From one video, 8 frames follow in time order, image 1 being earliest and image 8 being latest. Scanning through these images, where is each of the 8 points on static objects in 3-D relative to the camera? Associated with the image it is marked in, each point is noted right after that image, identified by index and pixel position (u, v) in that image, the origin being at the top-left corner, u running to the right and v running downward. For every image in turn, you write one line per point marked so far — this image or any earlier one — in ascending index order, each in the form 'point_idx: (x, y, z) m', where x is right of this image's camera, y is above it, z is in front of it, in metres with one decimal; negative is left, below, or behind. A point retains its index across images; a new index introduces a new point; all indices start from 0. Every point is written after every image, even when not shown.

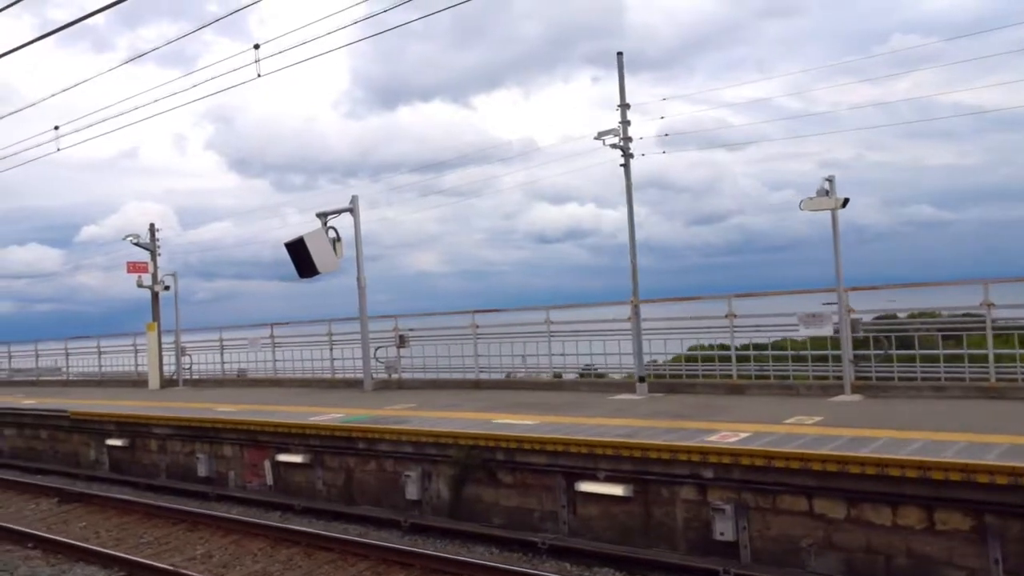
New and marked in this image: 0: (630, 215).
0: (+2.0, +1.2, +13.4) m
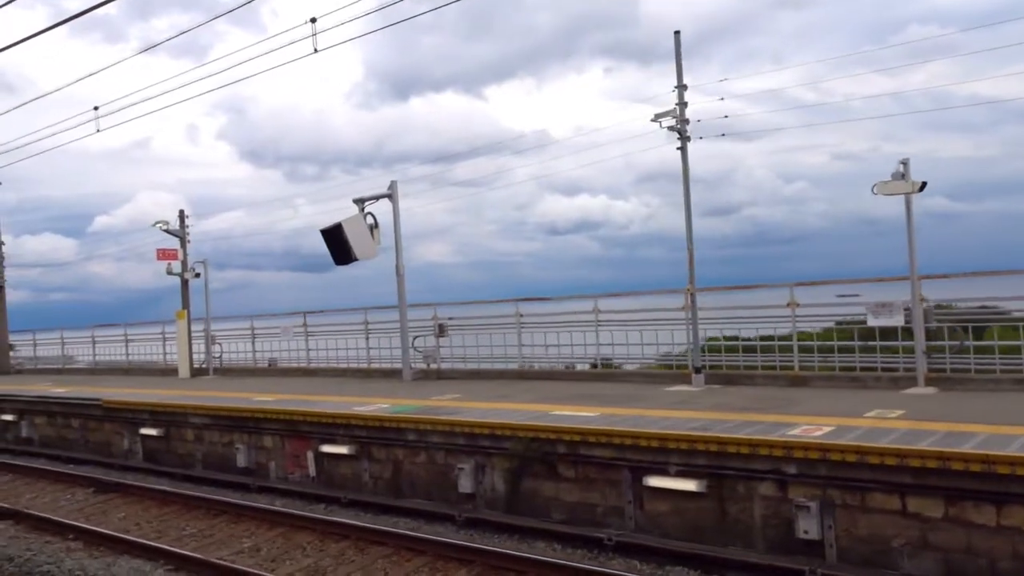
0: (+2.8, +1.4, +12.9) m
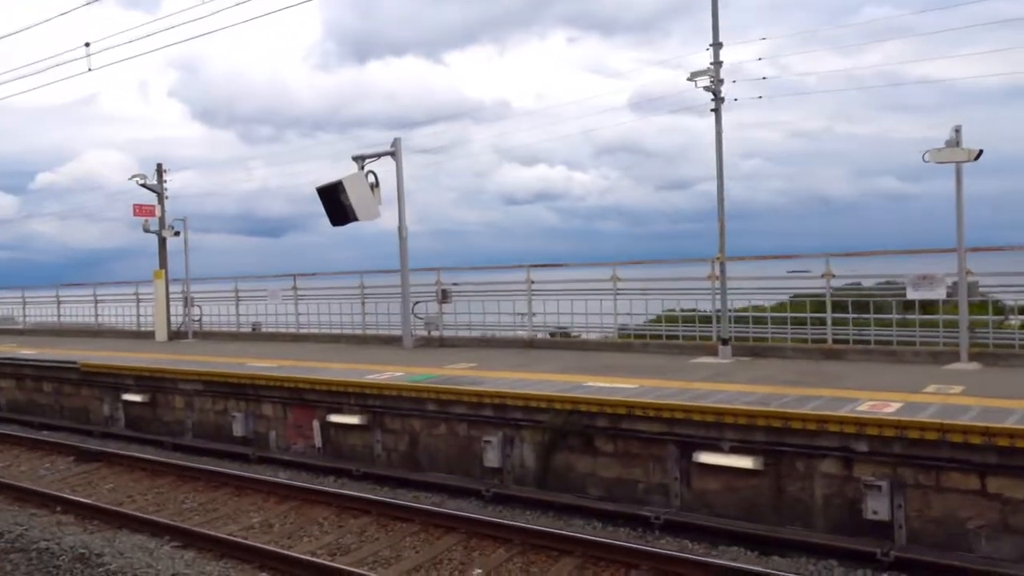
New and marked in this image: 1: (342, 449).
0: (+3.2, +1.9, +12.4) m
1: (-2.6, -2.4, +12.2) m
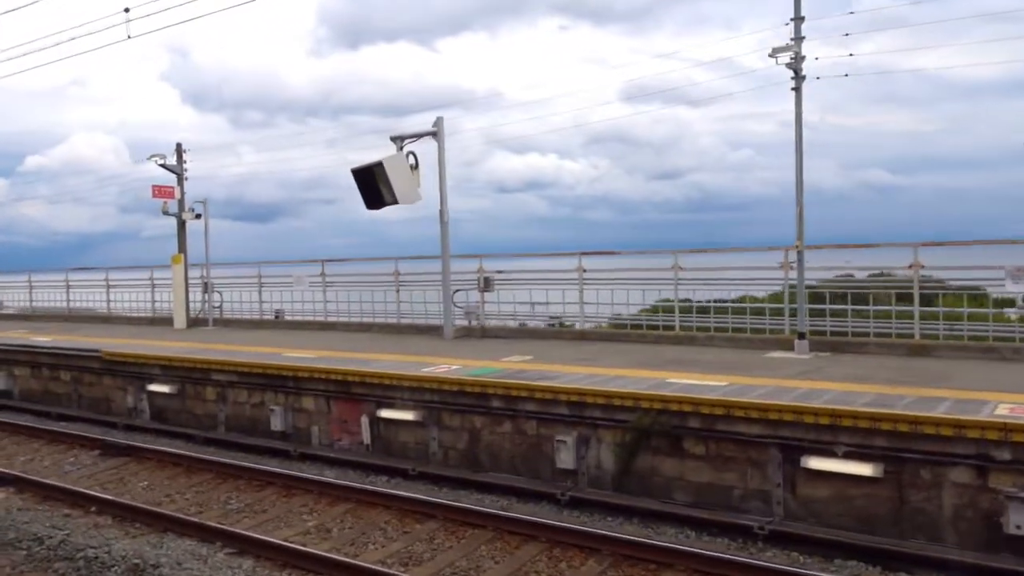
0: (+4.1, +2.0, +11.6) m
1: (-1.7, -2.2, +11.5) m
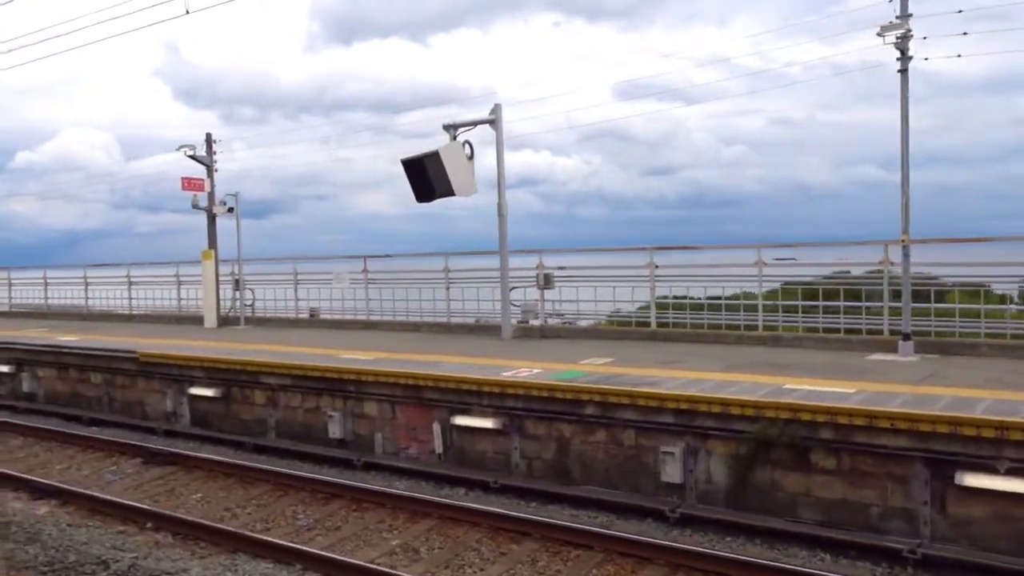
0: (+5.2, +2.1, +10.8) m
1: (-0.6, -2.2, +10.7) m
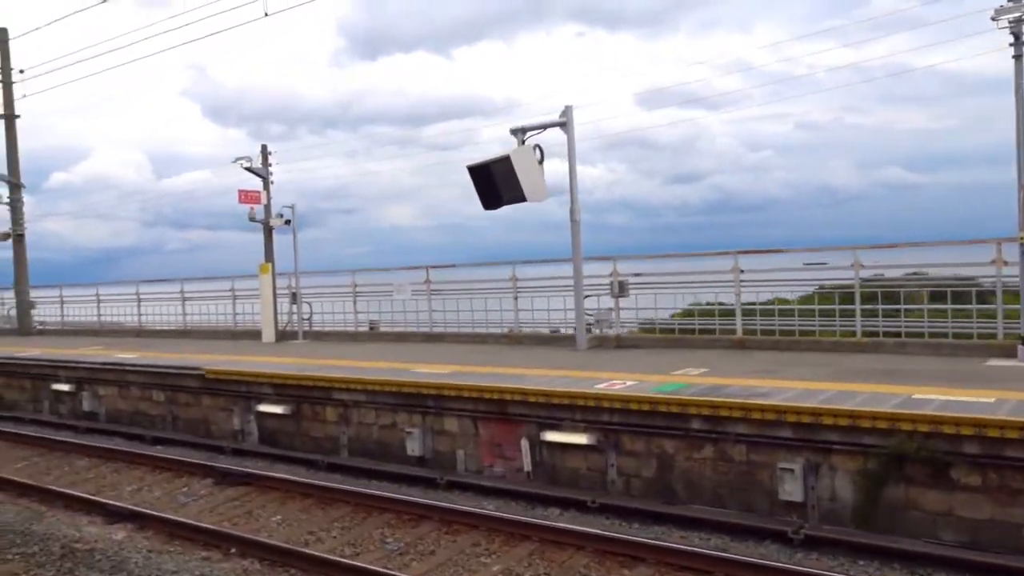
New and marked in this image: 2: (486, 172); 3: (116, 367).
0: (+6.3, +2.1, +10.2) m
1: (+0.6, -2.3, +10.1) m
2: (-0.5, +2.0, +14.2) m
3: (-7.8, -1.5, +16.0) m
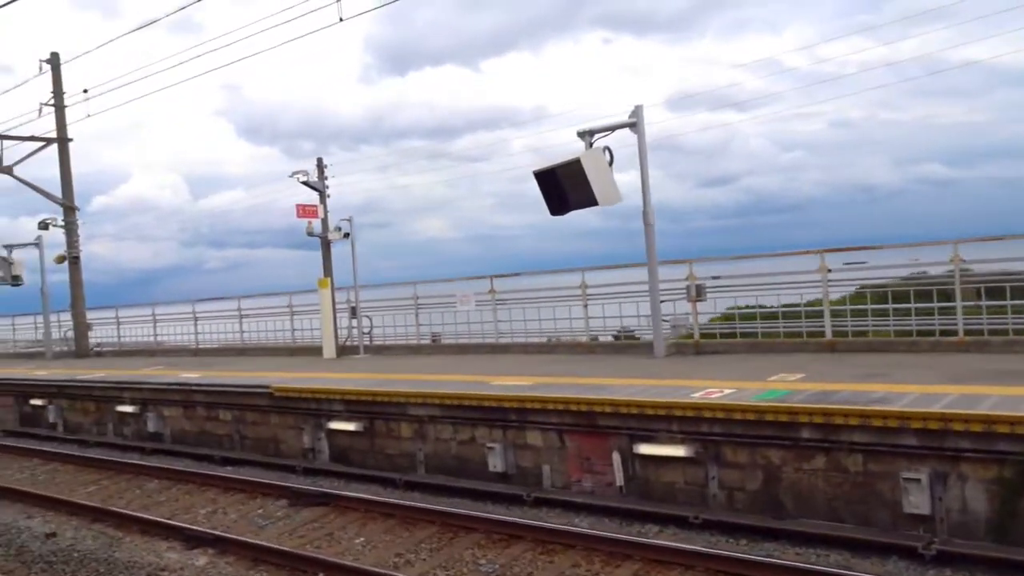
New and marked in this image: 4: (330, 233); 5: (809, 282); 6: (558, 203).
0: (+7.3, +2.2, +9.5) m
1: (+1.7, -2.4, +9.7) m
2: (+0.7, +1.9, +13.9) m
3: (-6.5, -1.9, +15.9) m
4: (-4.0, +1.2, +18.0) m
5: (+4.4, +0.1, +12.3) m
6: (+0.8, +1.5, +13.8) m
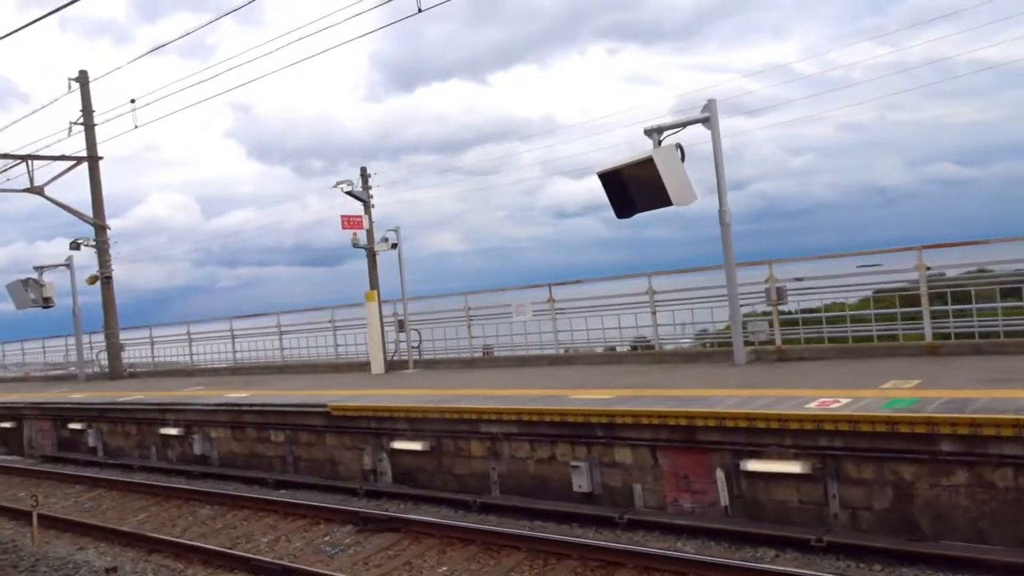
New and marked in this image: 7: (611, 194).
0: (+8.2, +2.3, +8.7) m
1: (+2.8, -2.4, +8.9) m
2: (+1.7, +1.8, +13.2) m
3: (-5.3, -2.2, +15.3) m
4: (-2.9, +0.9, +17.3) m
5: (+5.5, +0.1, +11.5) m
6: (+1.8, +1.4, +13.1) m
7: (+1.7, +1.5, +13.2) m
